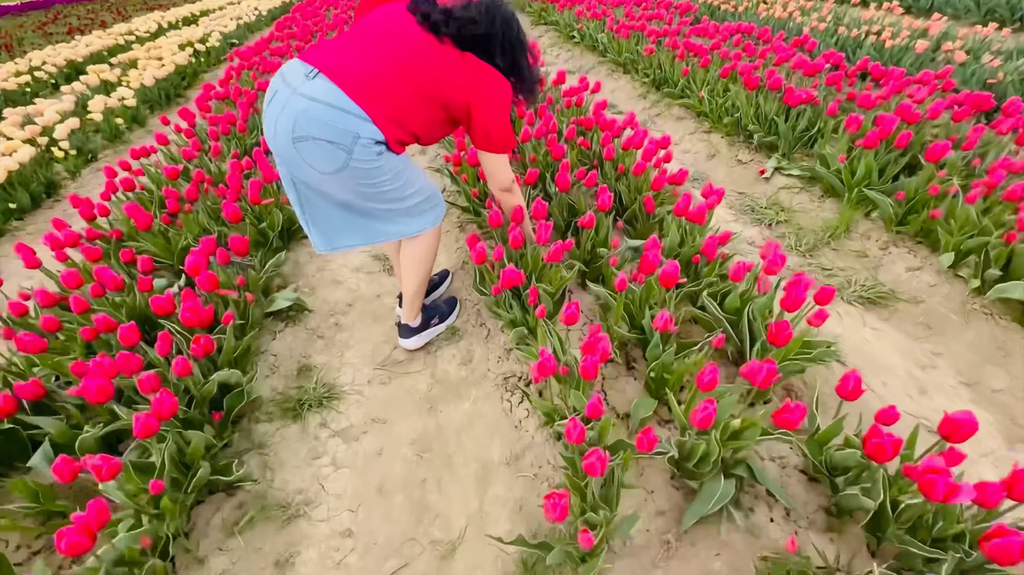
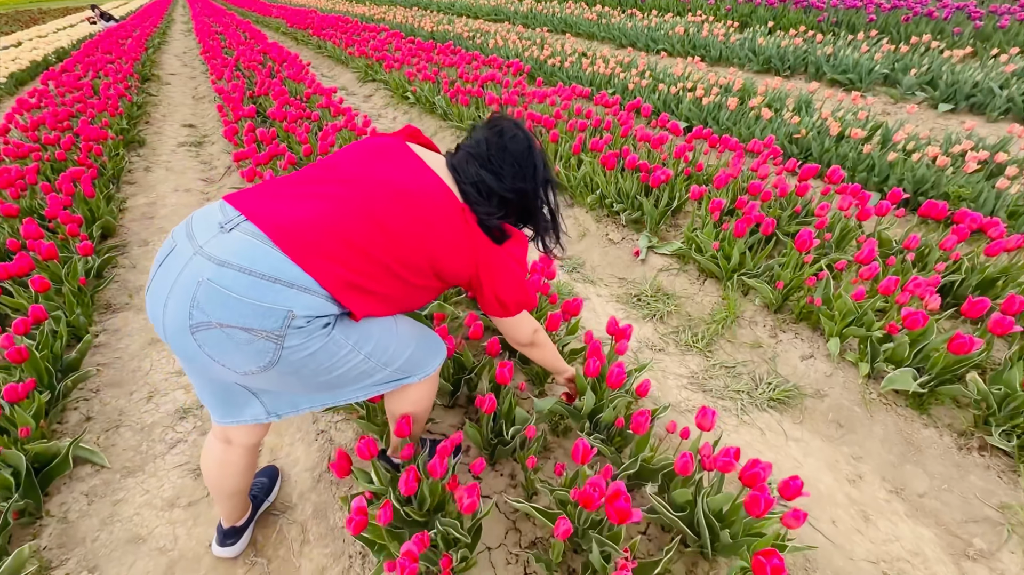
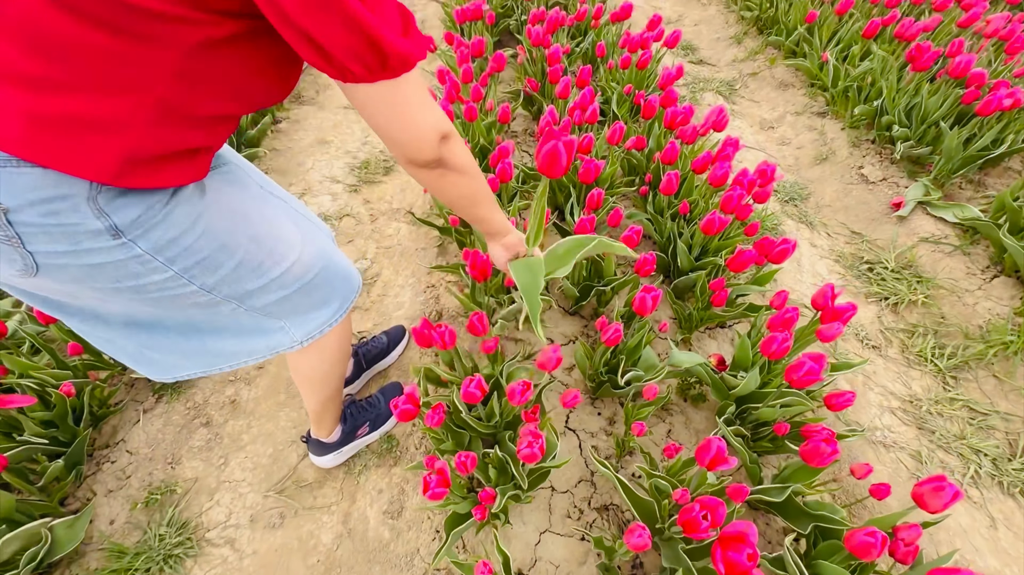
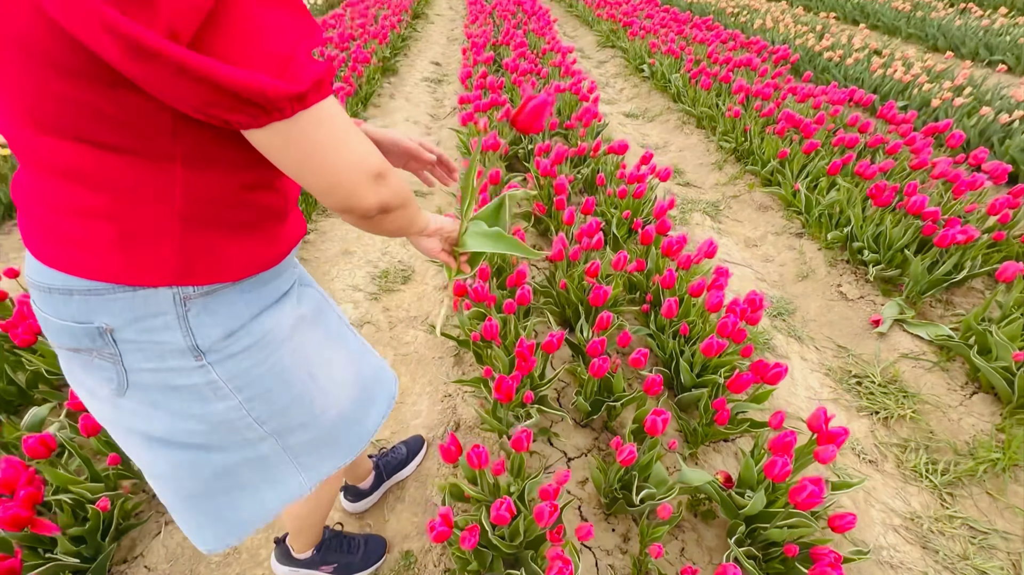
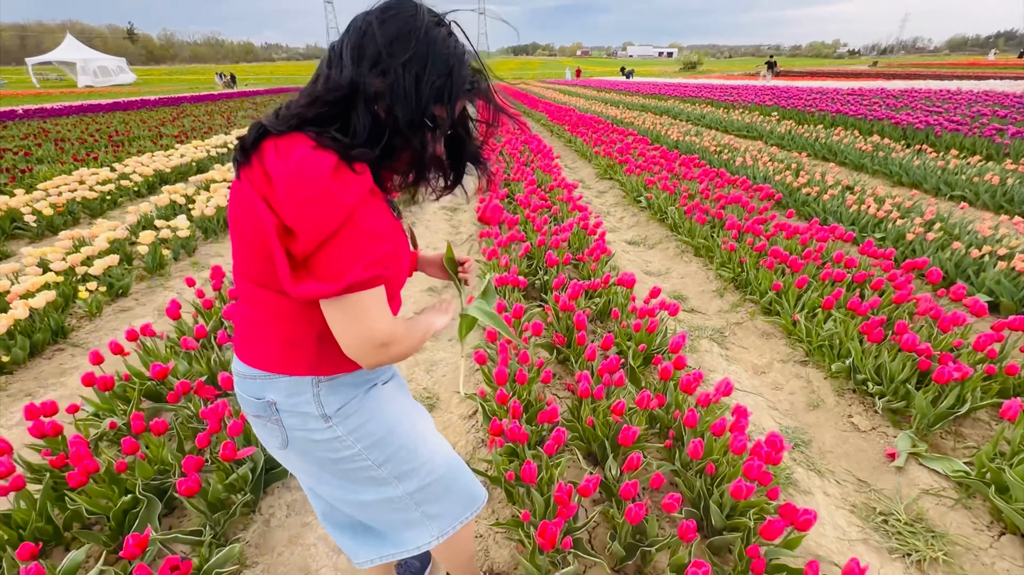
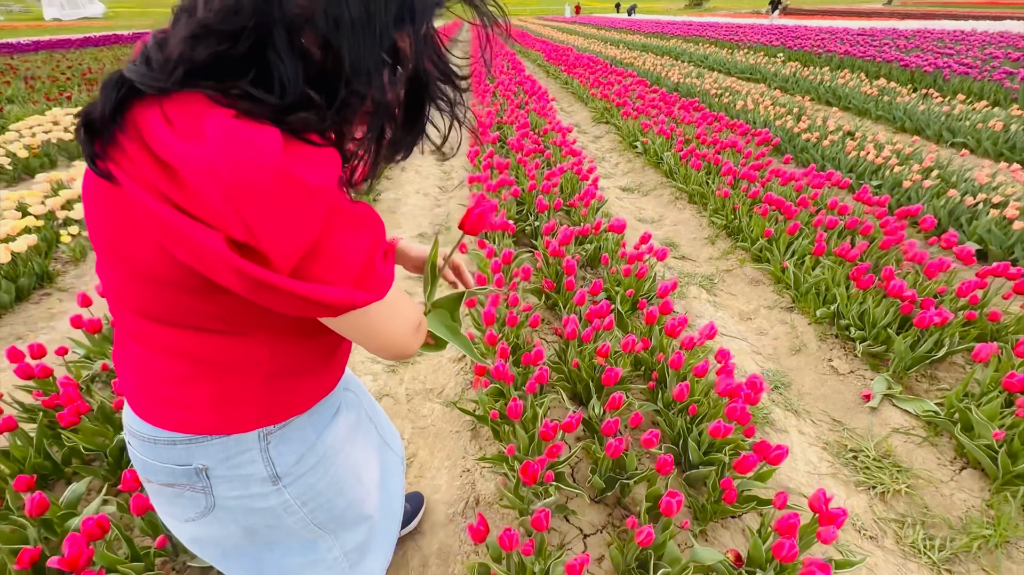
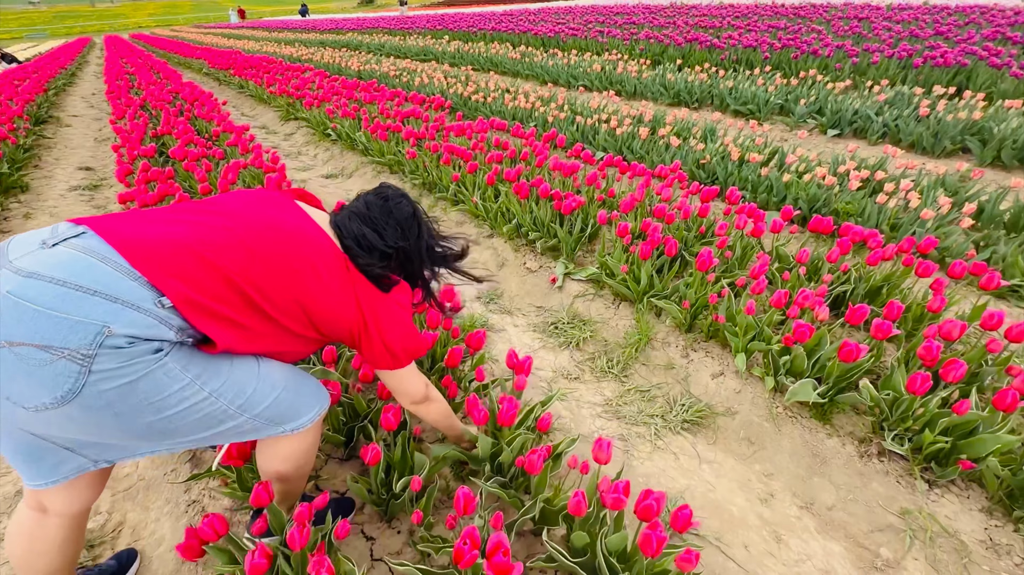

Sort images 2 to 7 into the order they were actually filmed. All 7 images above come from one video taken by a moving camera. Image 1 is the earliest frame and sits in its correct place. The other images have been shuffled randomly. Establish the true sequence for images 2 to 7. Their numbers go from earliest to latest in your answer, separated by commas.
3, 4, 6, 5, 2, 7
